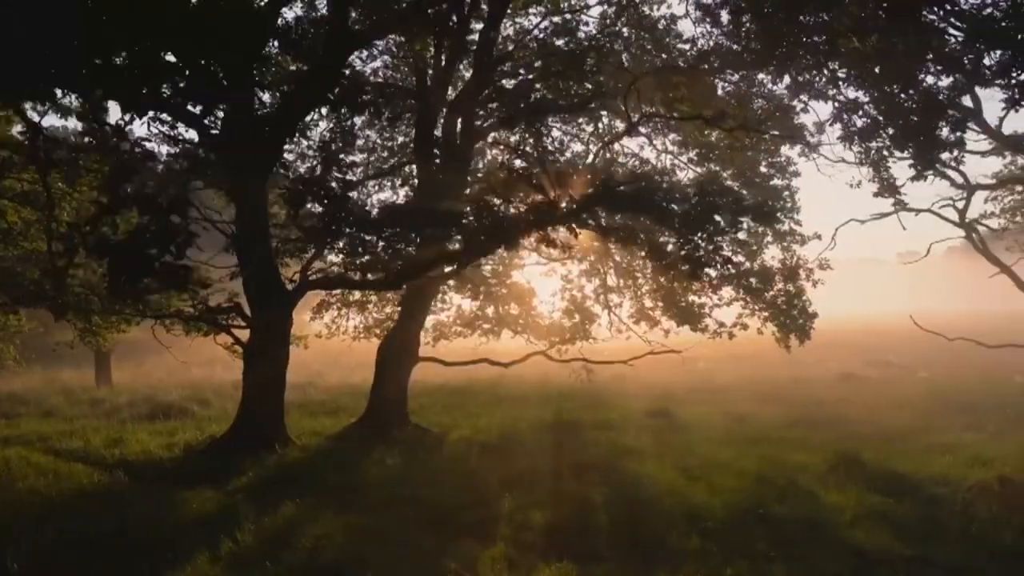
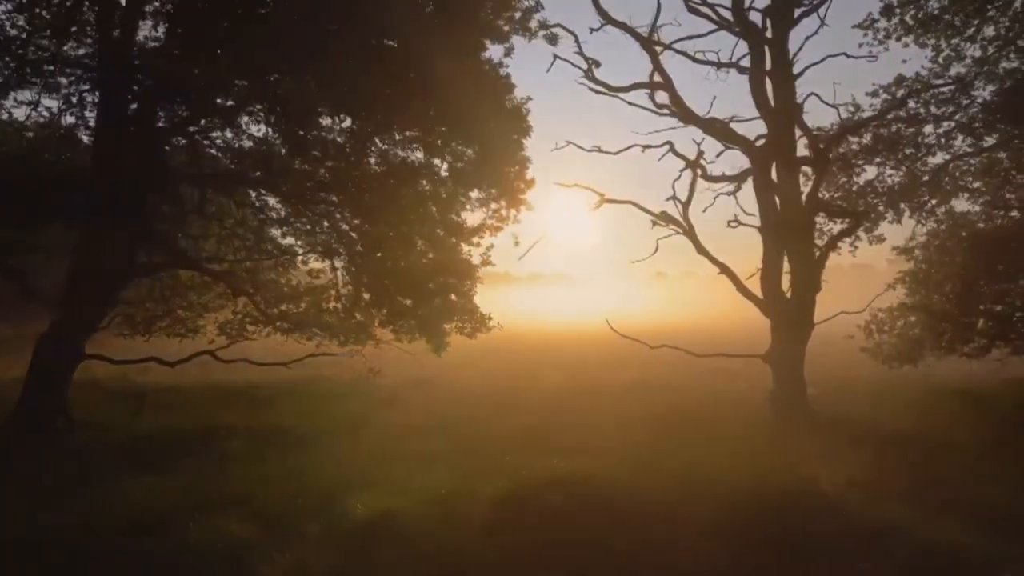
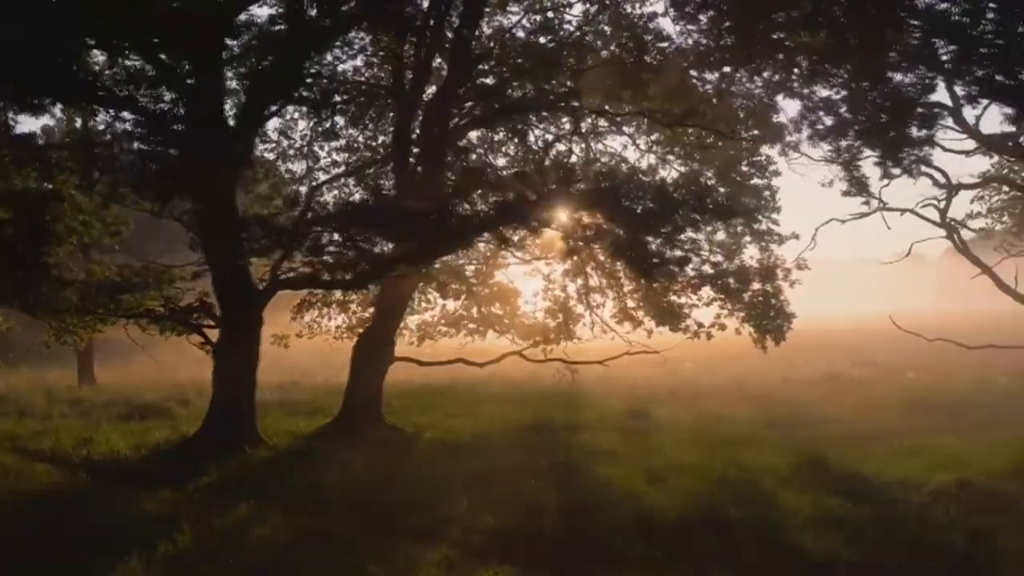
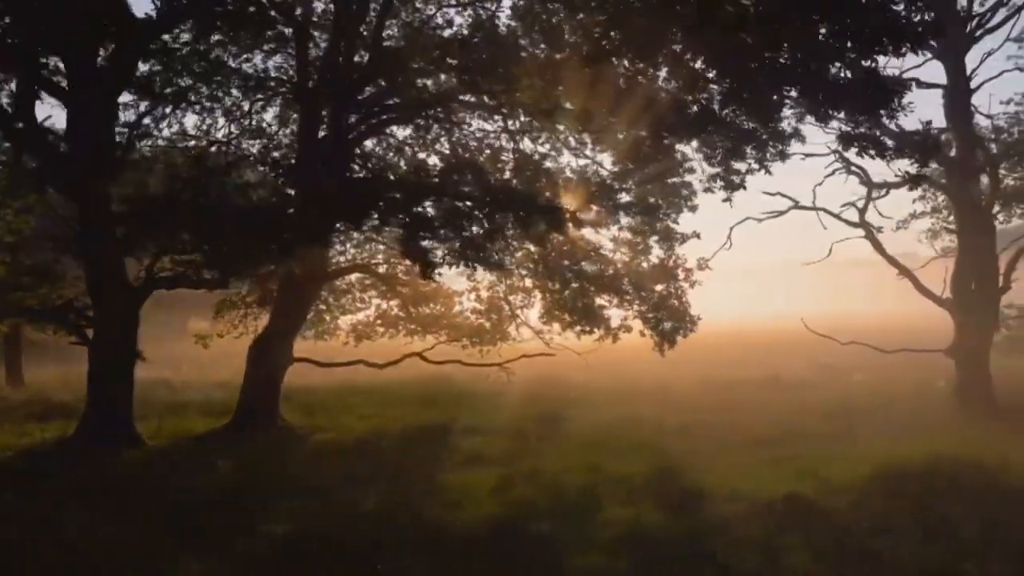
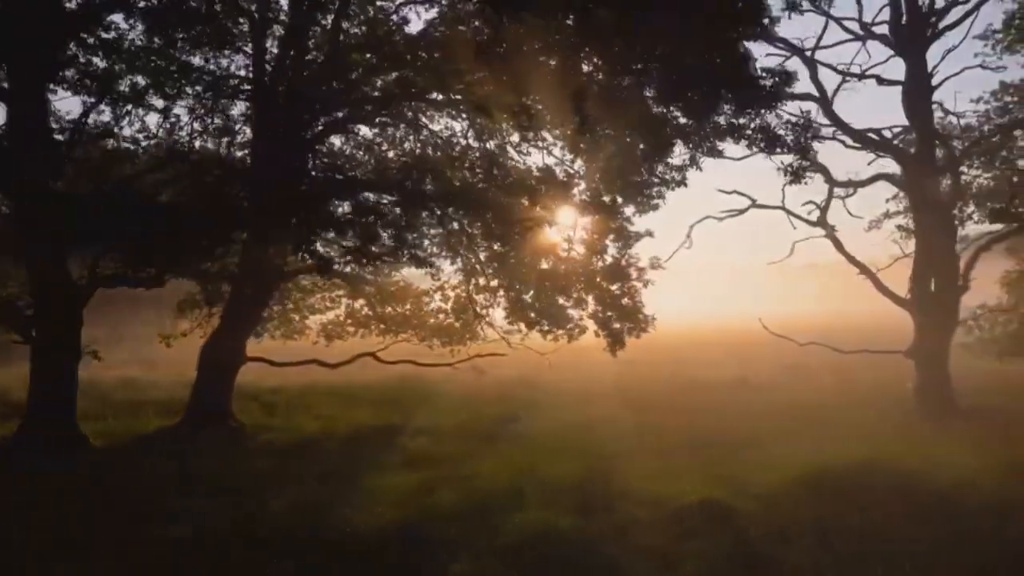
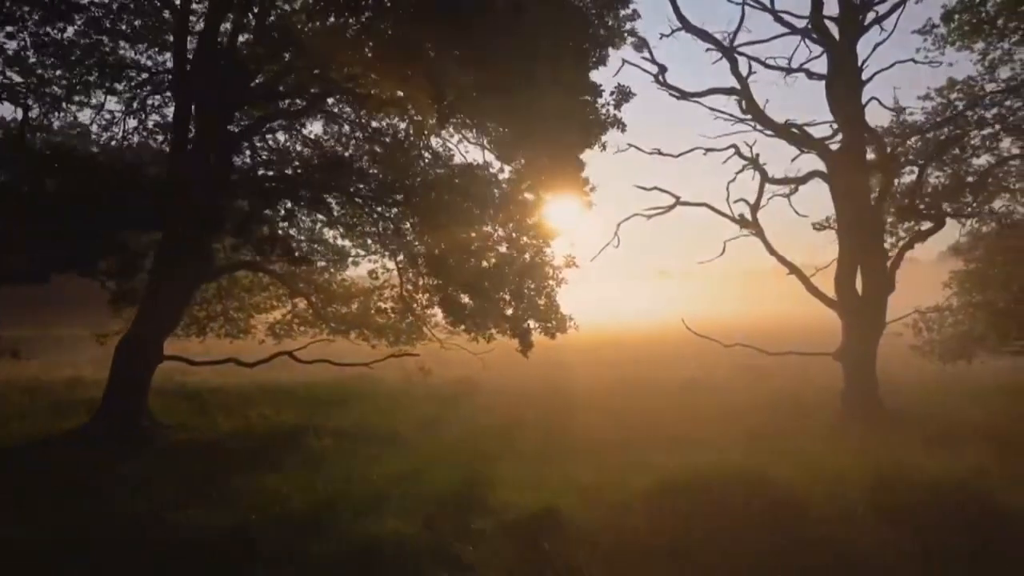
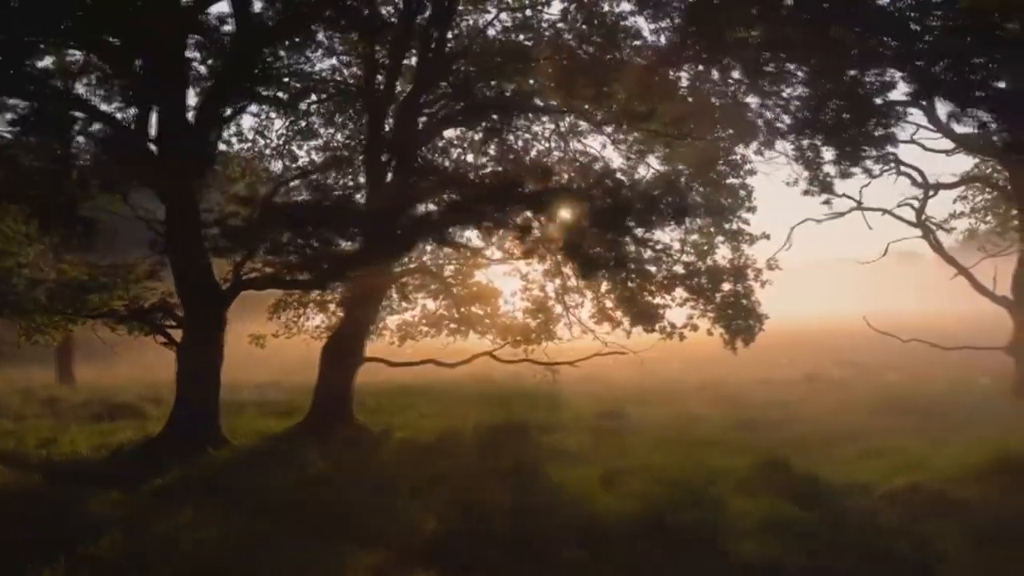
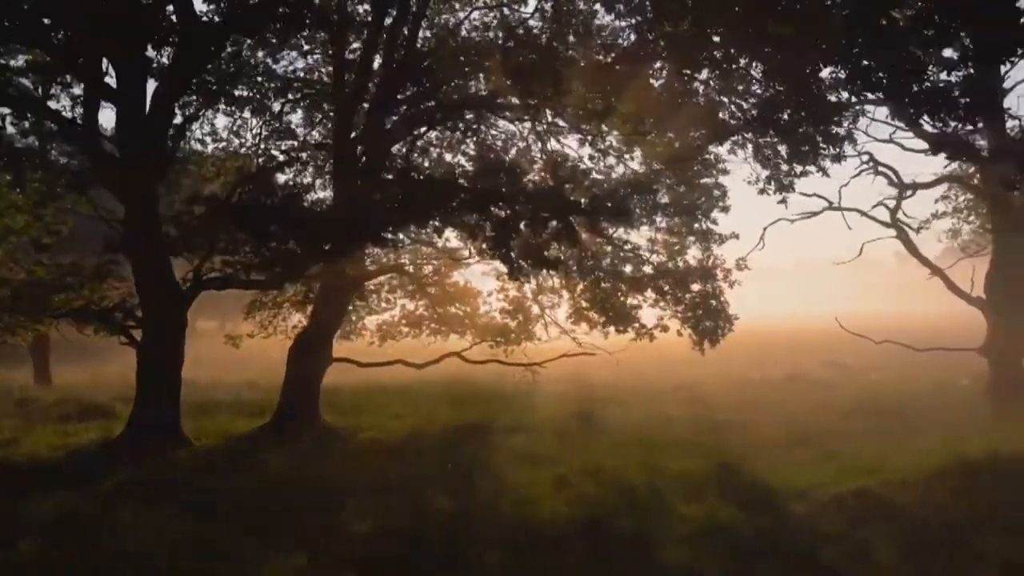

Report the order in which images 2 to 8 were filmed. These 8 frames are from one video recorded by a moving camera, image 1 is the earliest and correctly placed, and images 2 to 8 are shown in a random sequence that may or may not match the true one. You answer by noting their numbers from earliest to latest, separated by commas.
3, 7, 8, 4, 5, 6, 2
